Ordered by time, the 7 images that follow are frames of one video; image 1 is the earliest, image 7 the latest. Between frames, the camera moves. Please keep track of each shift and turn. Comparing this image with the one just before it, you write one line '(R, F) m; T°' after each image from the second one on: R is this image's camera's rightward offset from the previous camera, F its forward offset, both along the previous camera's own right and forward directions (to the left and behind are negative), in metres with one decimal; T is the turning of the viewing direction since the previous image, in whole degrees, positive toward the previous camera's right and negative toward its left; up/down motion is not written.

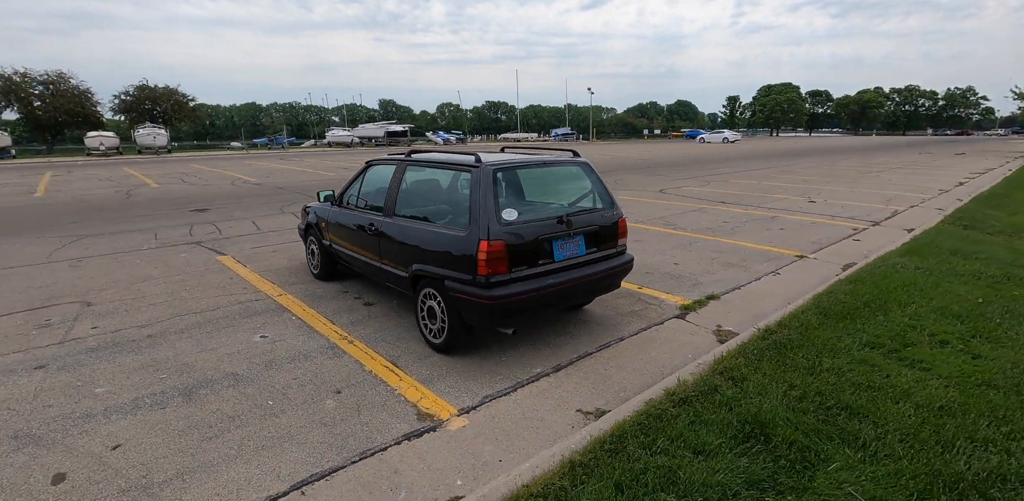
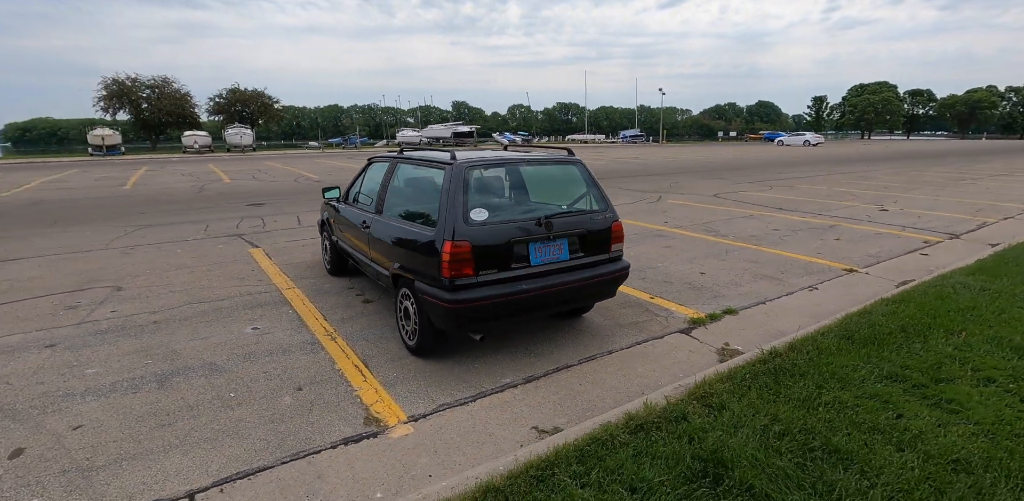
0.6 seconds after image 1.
(+0.7, +0.3) m; -8°
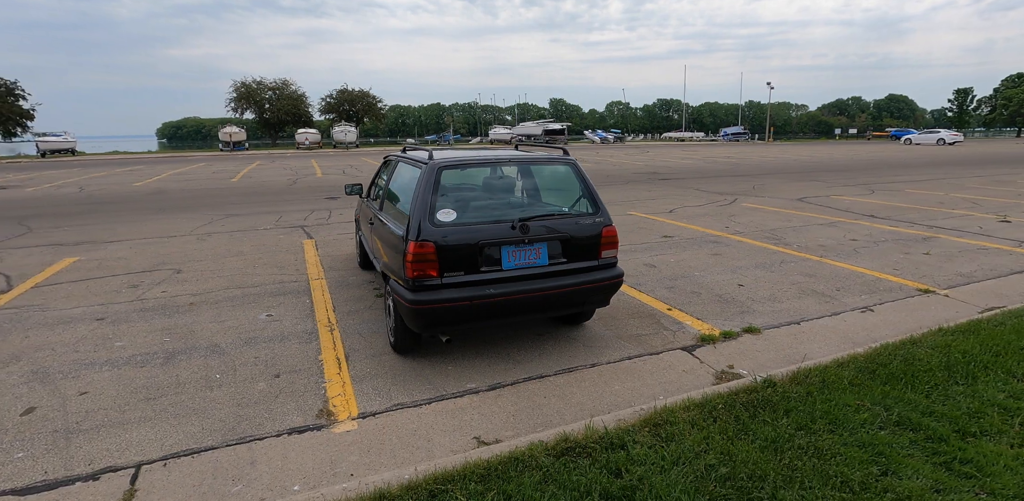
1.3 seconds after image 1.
(+0.9, +0.2) m; -11°
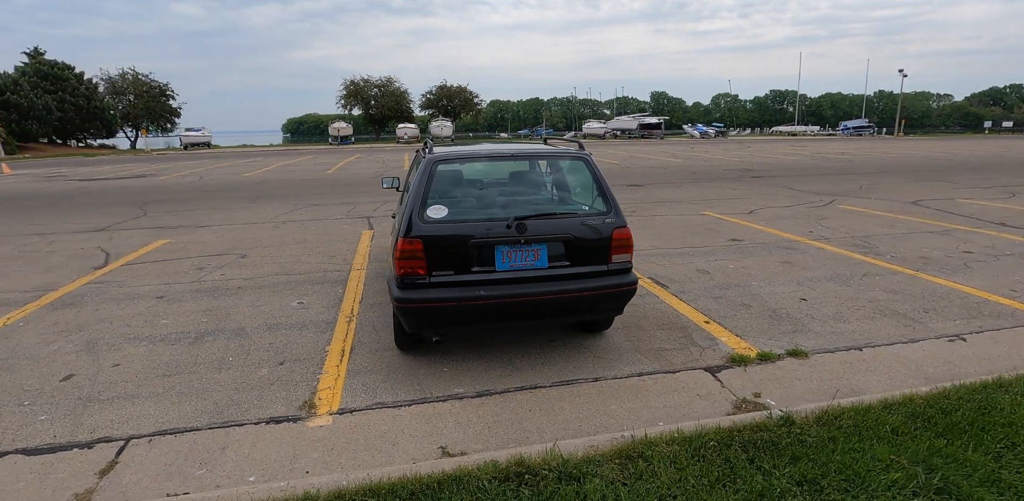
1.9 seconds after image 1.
(+0.7, +0.3) m; -11°
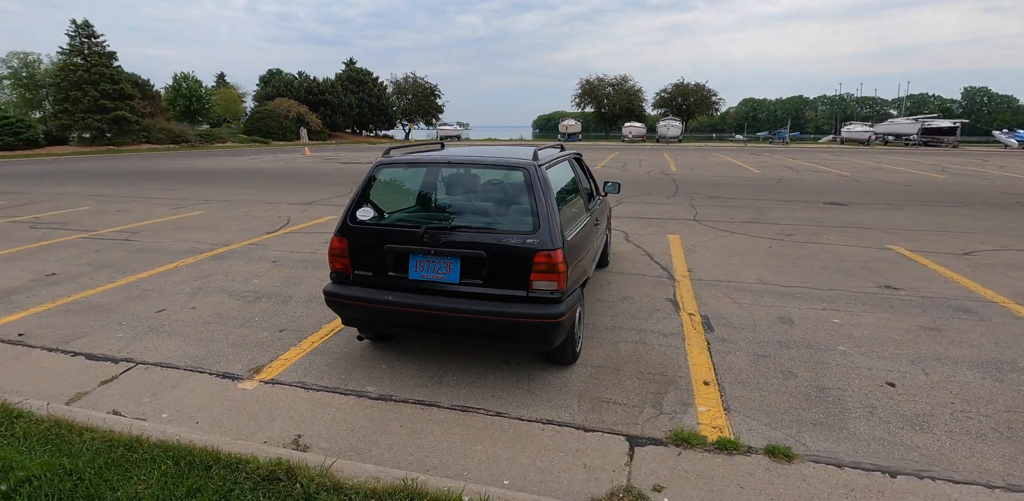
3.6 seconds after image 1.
(+1.9, +0.7) m; -26°
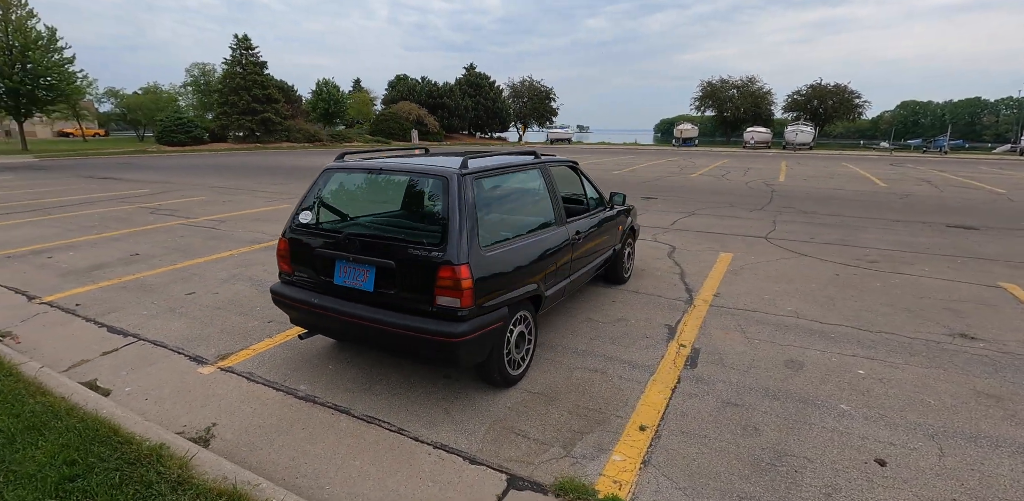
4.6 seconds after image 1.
(+1.2, +0.3) m; -13°
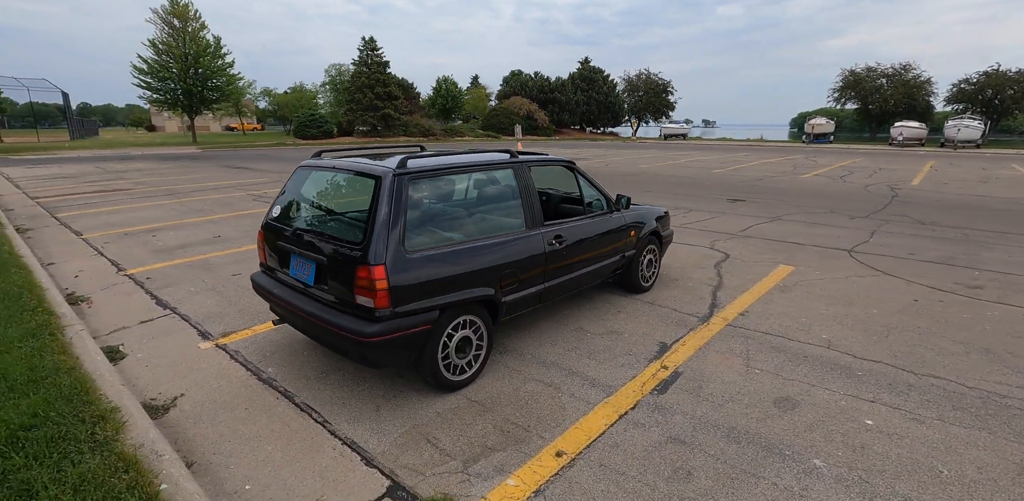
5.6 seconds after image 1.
(+1.1, +0.3) m; -13°
